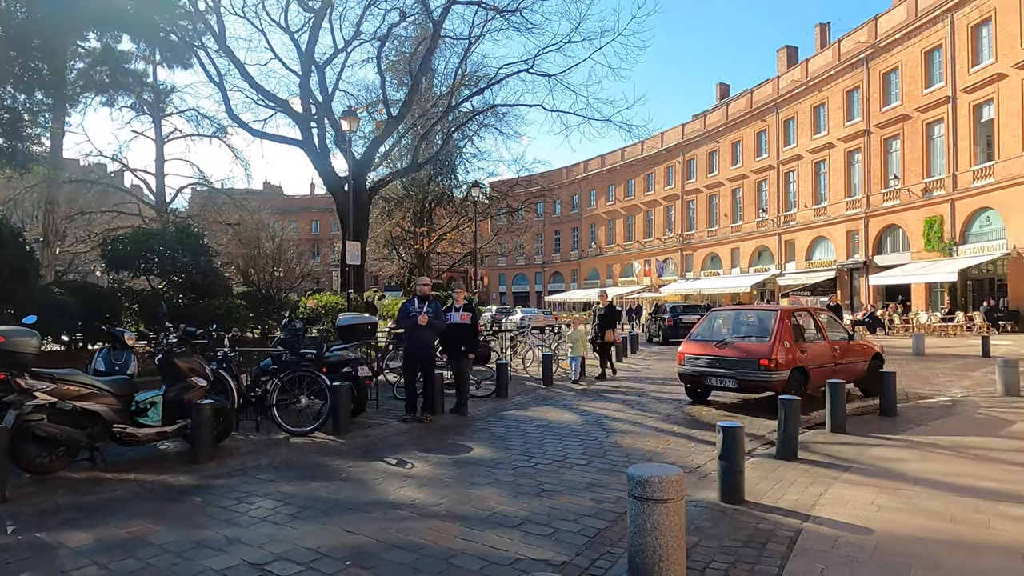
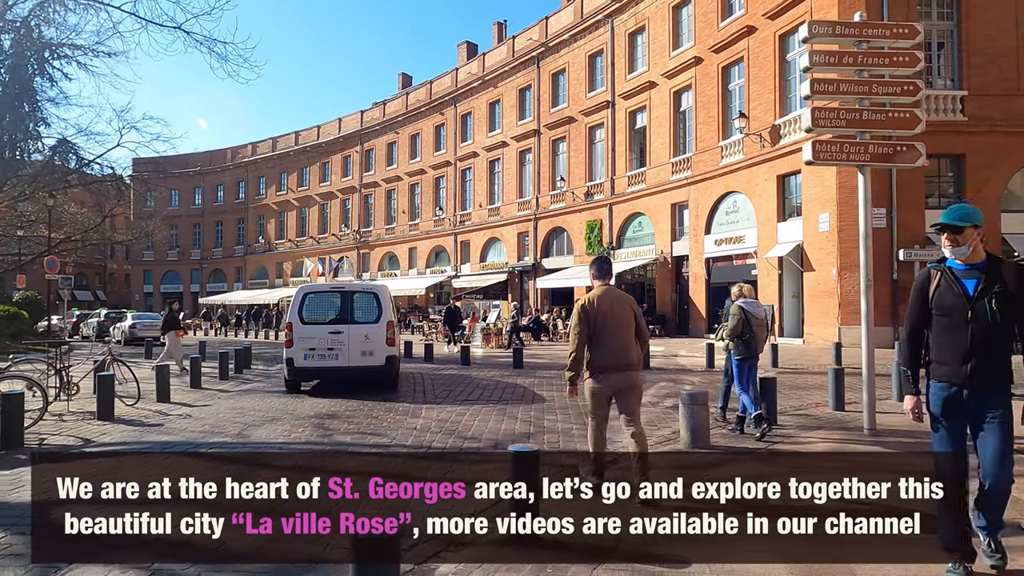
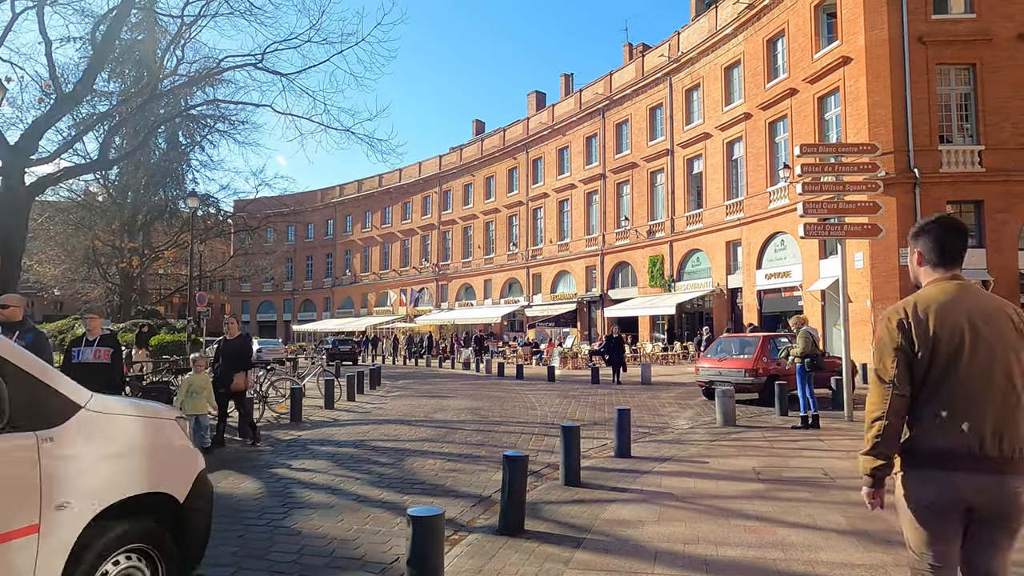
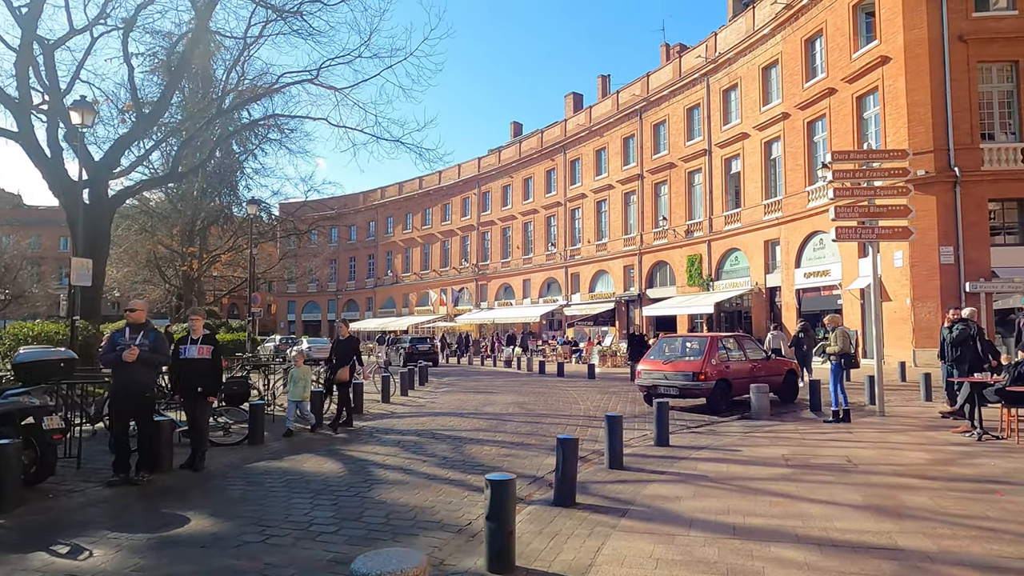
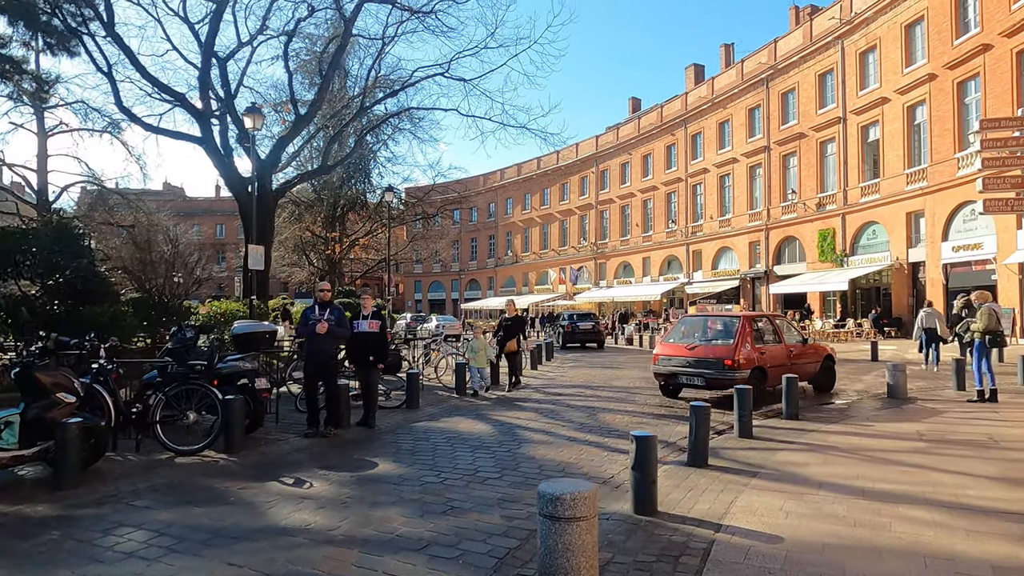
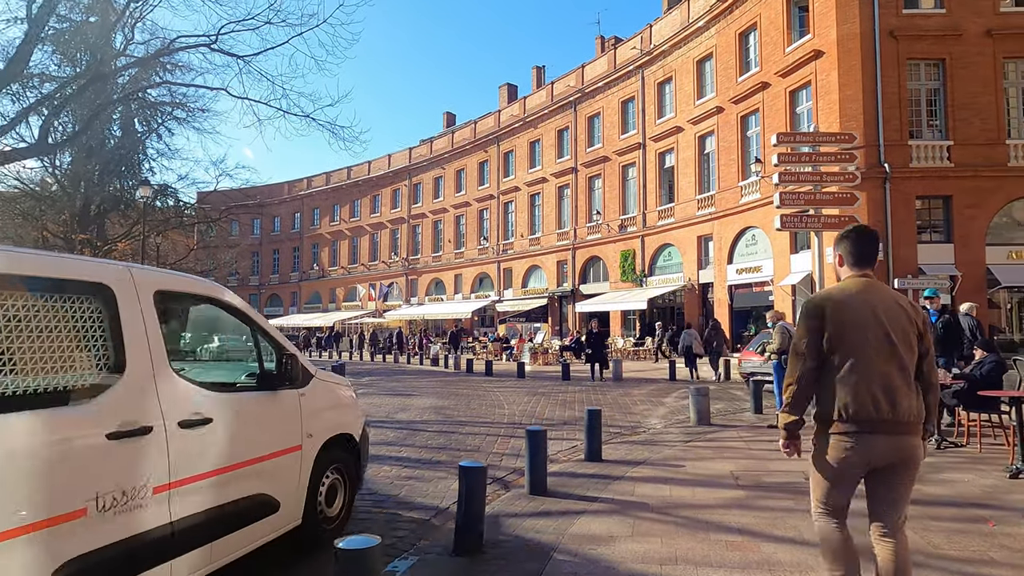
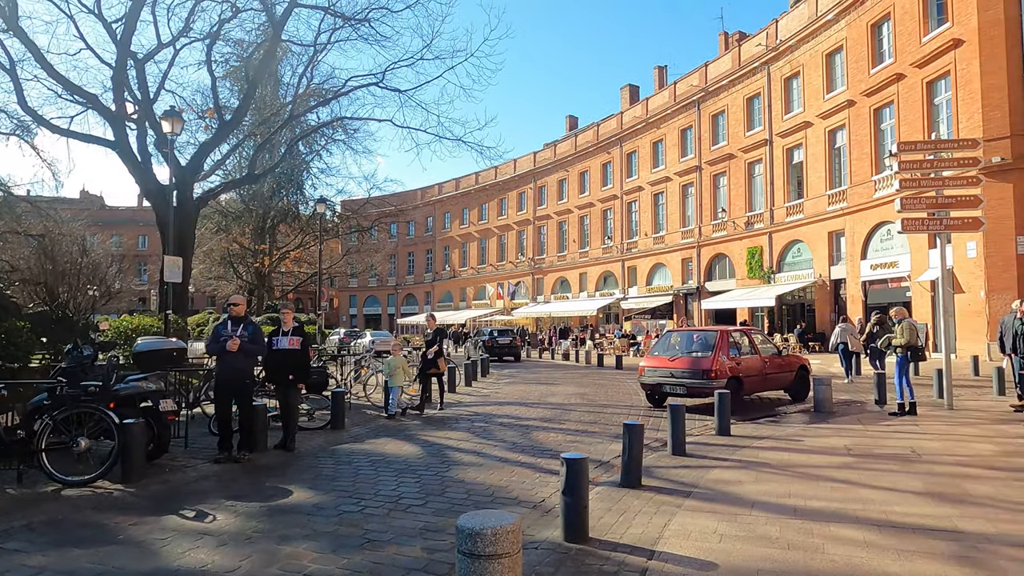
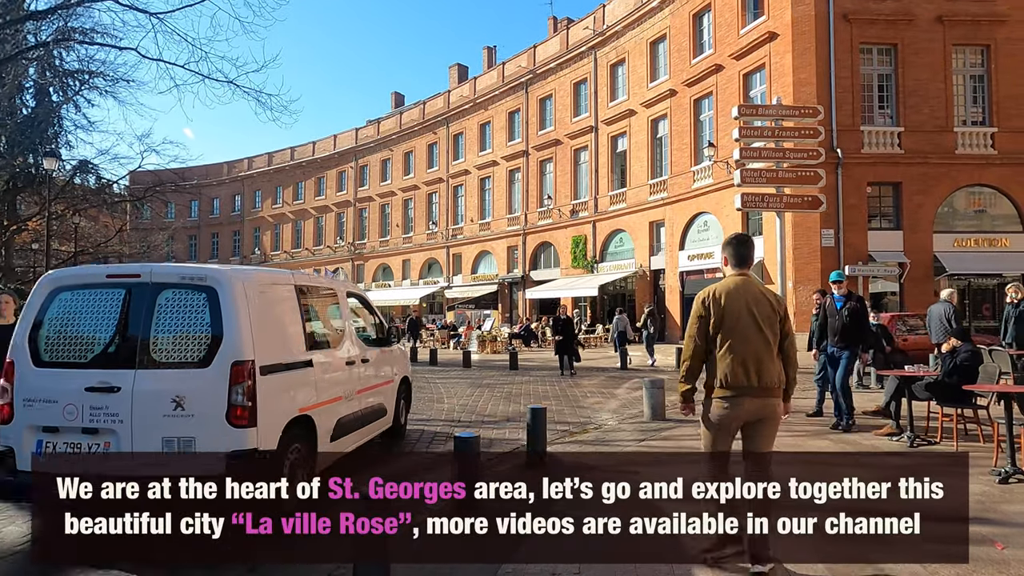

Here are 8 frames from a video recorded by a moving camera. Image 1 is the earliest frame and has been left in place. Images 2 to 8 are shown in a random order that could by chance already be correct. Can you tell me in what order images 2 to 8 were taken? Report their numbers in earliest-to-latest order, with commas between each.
5, 7, 4, 3, 6, 8, 2
